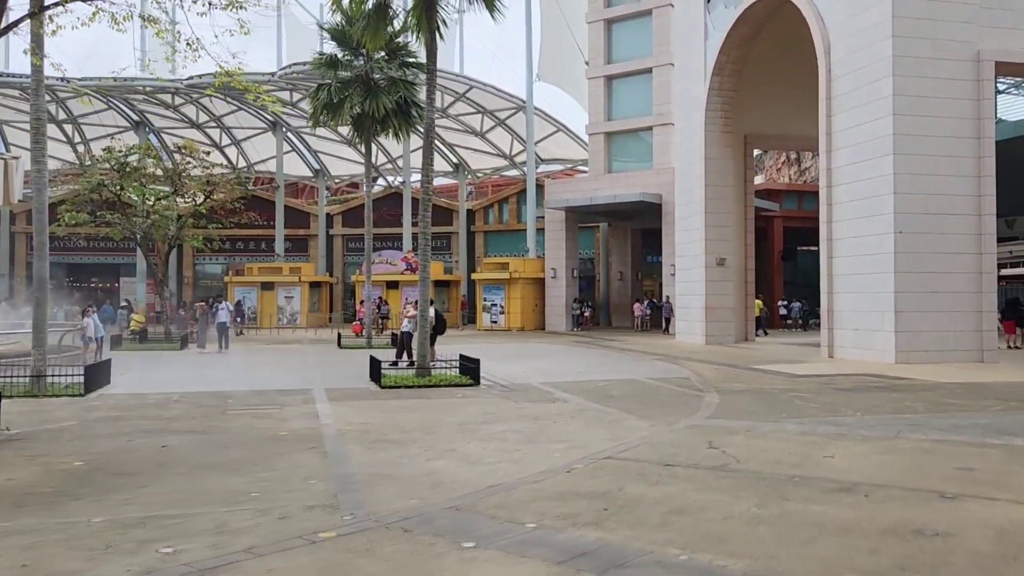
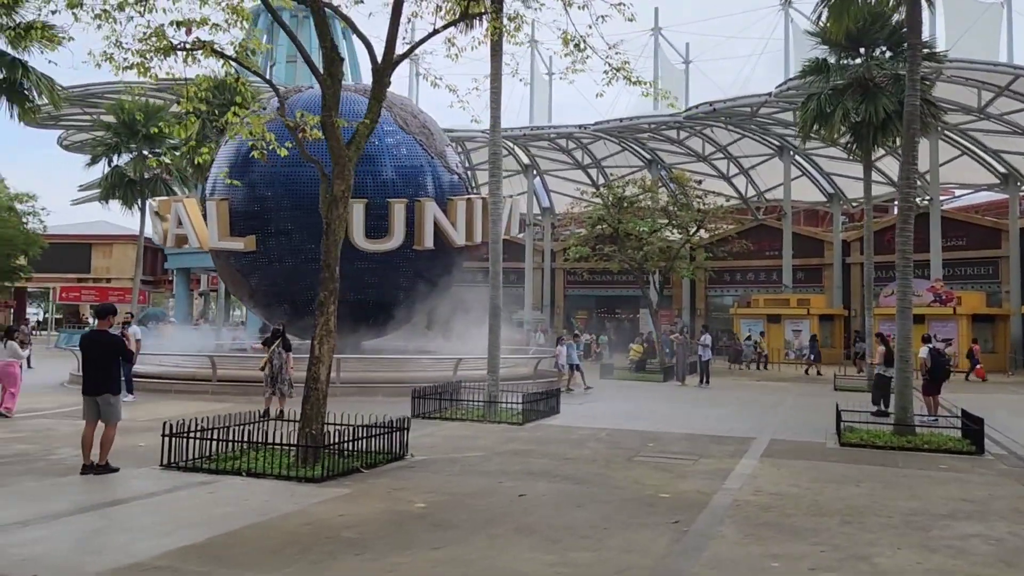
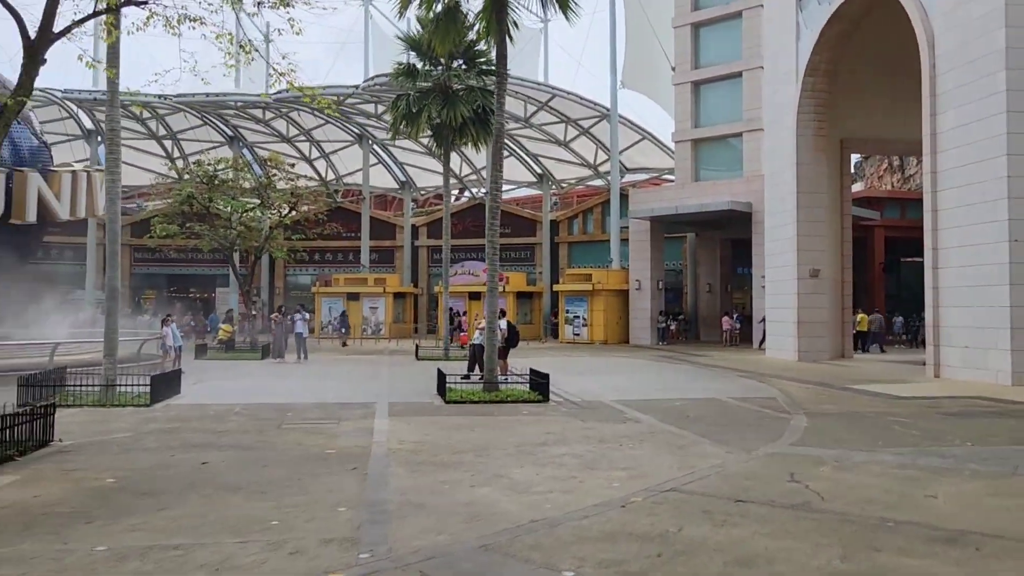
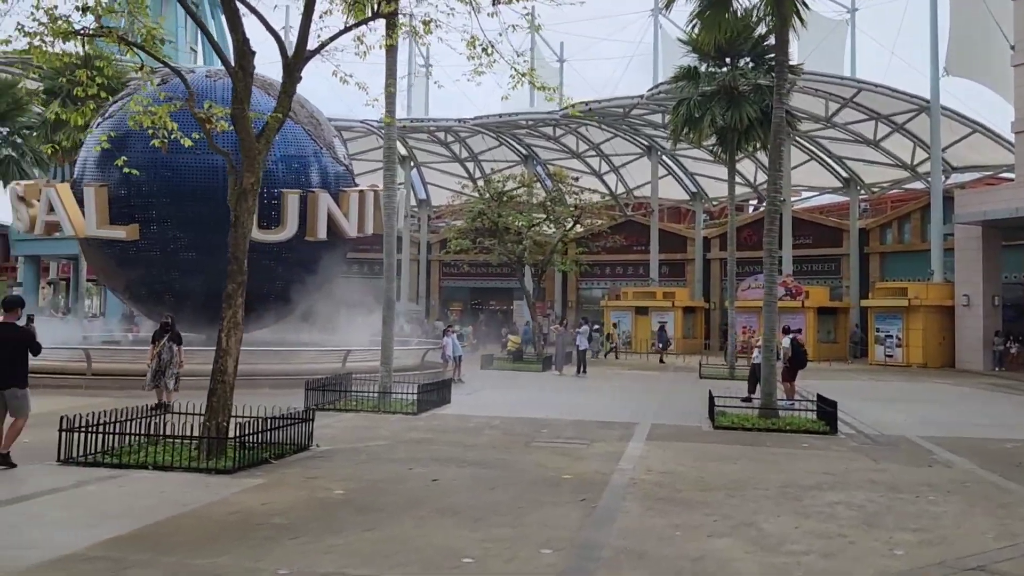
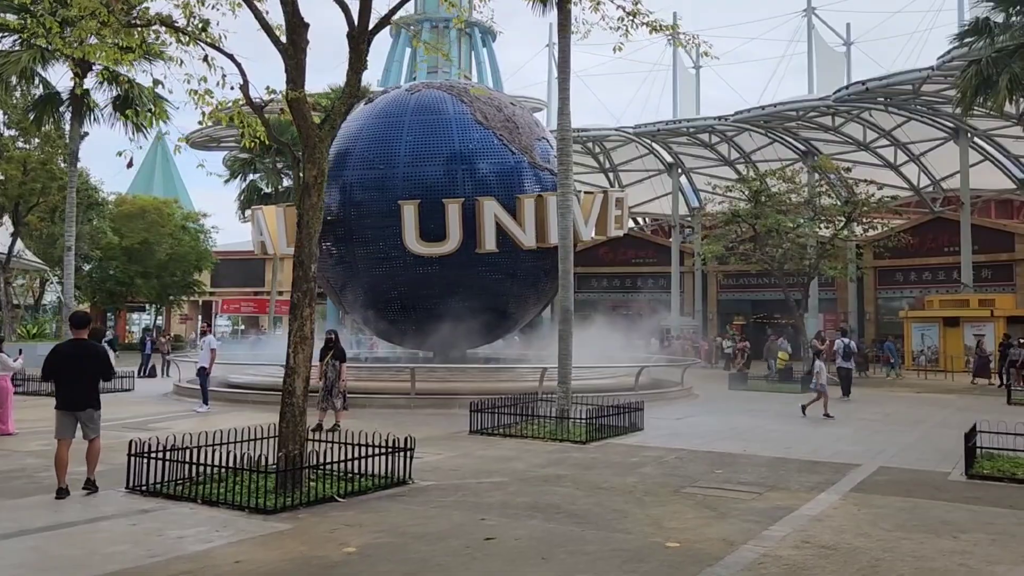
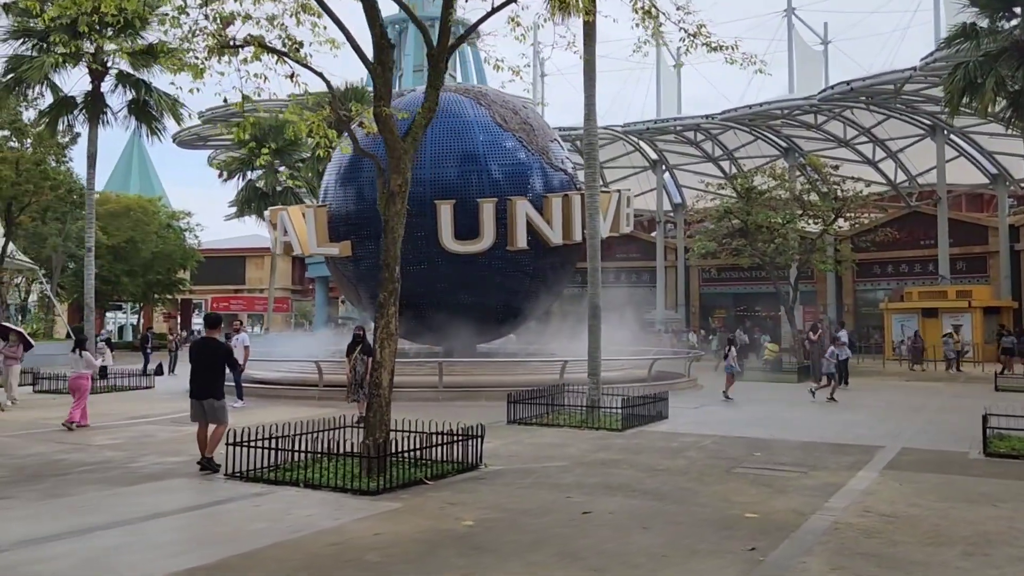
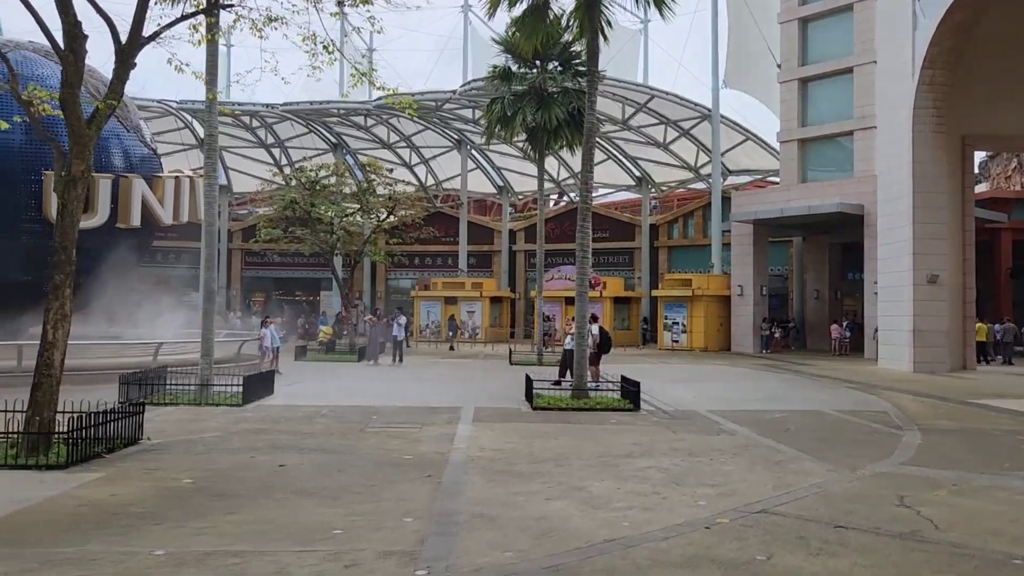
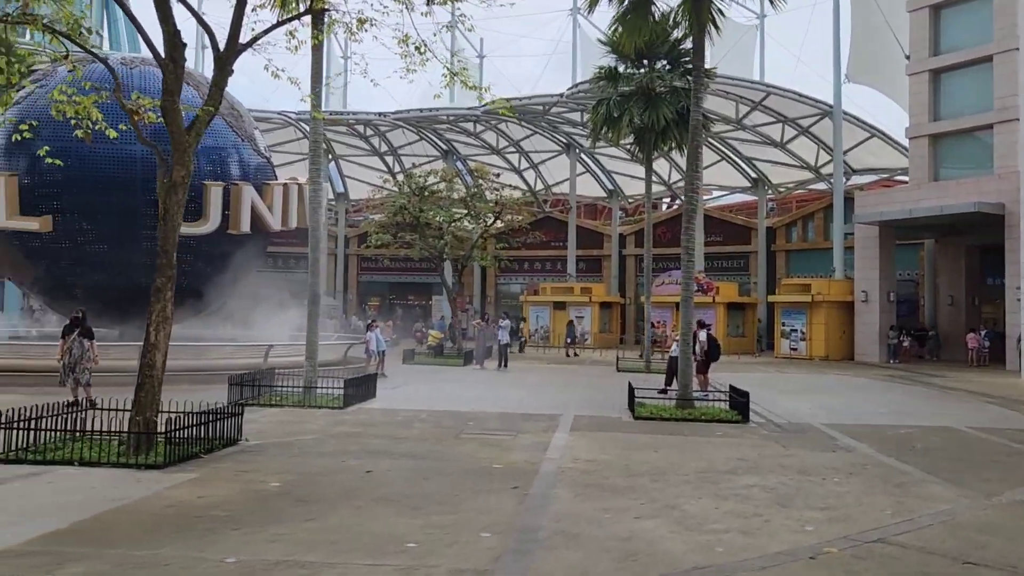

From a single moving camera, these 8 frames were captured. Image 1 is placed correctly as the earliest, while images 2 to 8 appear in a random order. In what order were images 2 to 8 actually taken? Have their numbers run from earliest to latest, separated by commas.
3, 7, 8, 4, 2, 6, 5
